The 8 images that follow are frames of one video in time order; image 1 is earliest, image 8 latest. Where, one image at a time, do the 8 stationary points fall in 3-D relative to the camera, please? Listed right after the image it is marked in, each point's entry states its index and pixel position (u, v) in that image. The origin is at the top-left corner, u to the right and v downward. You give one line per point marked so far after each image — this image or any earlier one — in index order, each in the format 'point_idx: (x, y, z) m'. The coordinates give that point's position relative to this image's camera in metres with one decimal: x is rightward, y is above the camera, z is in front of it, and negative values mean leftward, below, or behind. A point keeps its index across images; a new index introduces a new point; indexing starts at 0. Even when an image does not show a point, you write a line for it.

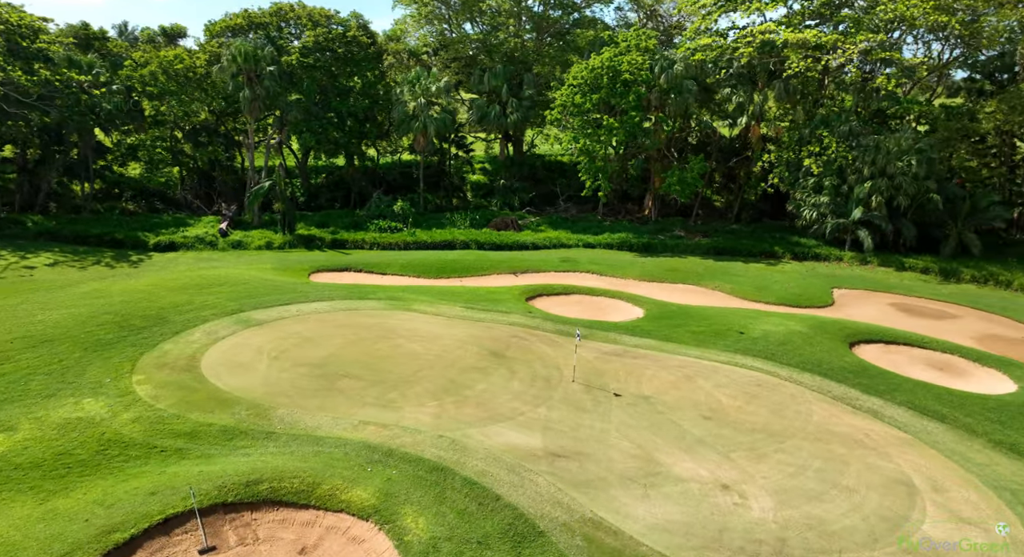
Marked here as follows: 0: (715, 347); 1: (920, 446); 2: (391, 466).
0: (+5.9, -2.0, +18.9) m
1: (+8.6, -3.5, +13.6) m
2: (-2.1, -3.4, +11.8) m
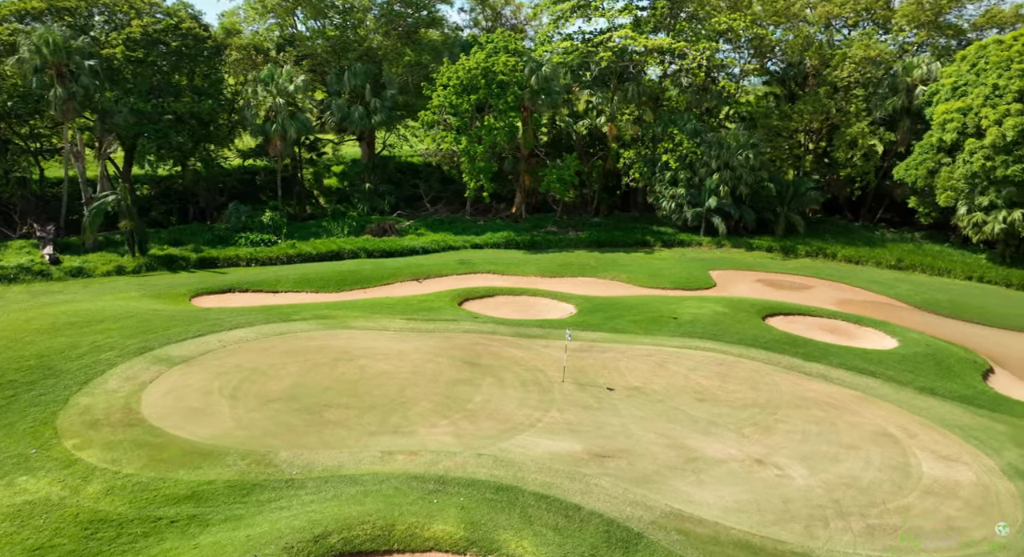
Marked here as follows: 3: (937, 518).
0: (+4.7, -1.7, +20.2) m
1: (+8.9, -2.9, +15.8) m
2: (-0.9, -3.6, +11.0) m
3: (+7.4, -4.1, +11.1) m
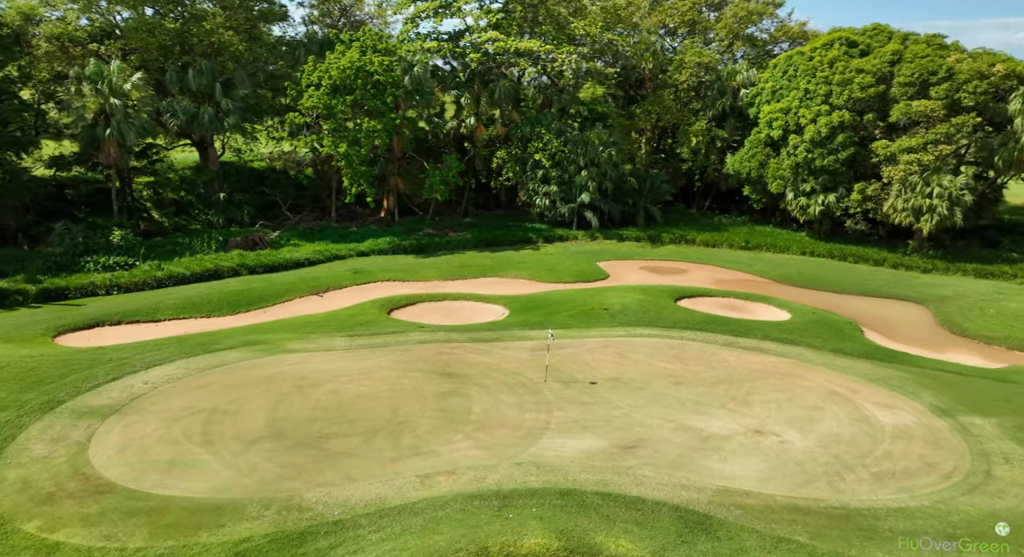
0: (+3.0, -1.5, +21.1) m
1: (+8.3, -2.4, +18.1) m
2: (+0.2, -3.8, +10.8) m
3: (+8.2, -3.7, +13.2) m
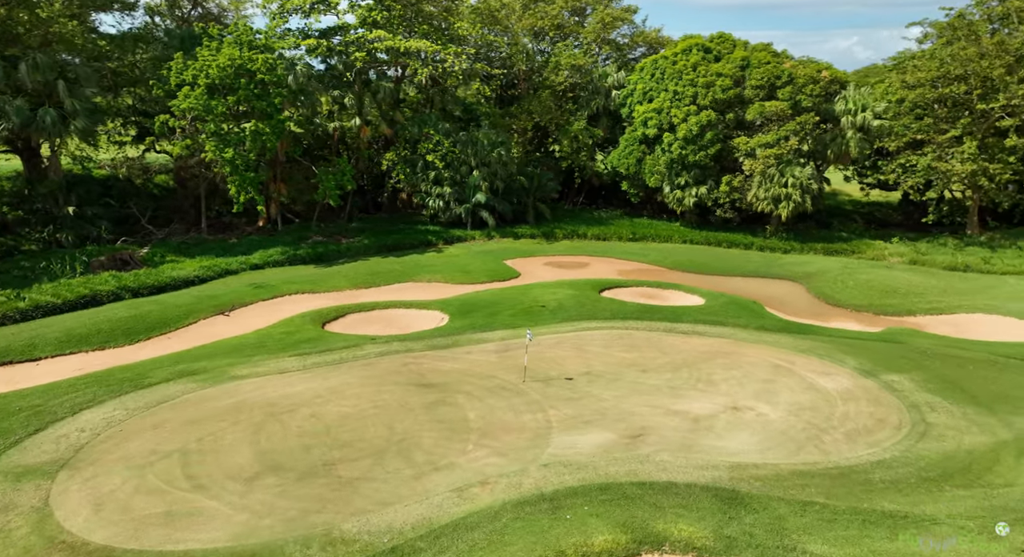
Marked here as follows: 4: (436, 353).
0: (+1.2, -1.4, +21.6) m
1: (+7.1, -2.0, +19.9) m
2: (+1.1, -3.8, +11.0) m
3: (+8.3, -3.2, +15.1) m
4: (-2.1, -2.1, +18.3) m
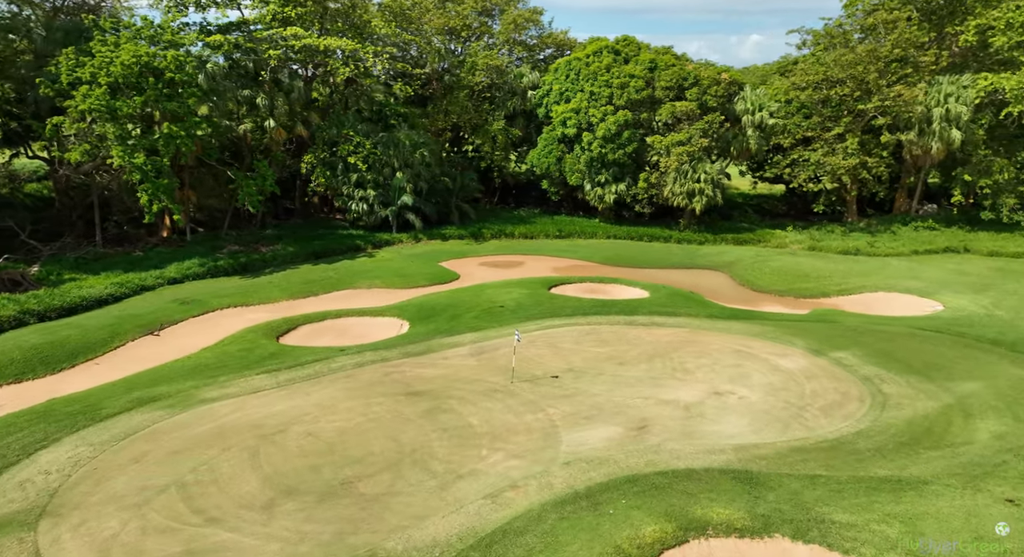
0: (0.0, -1.5, +21.7) m
1: (+6.1, -1.7, +21.0) m
2: (+1.7, -3.8, +11.2) m
3: (+8.1, -2.9, +16.5) m
4: (-2.7, -2.3, +17.9) m
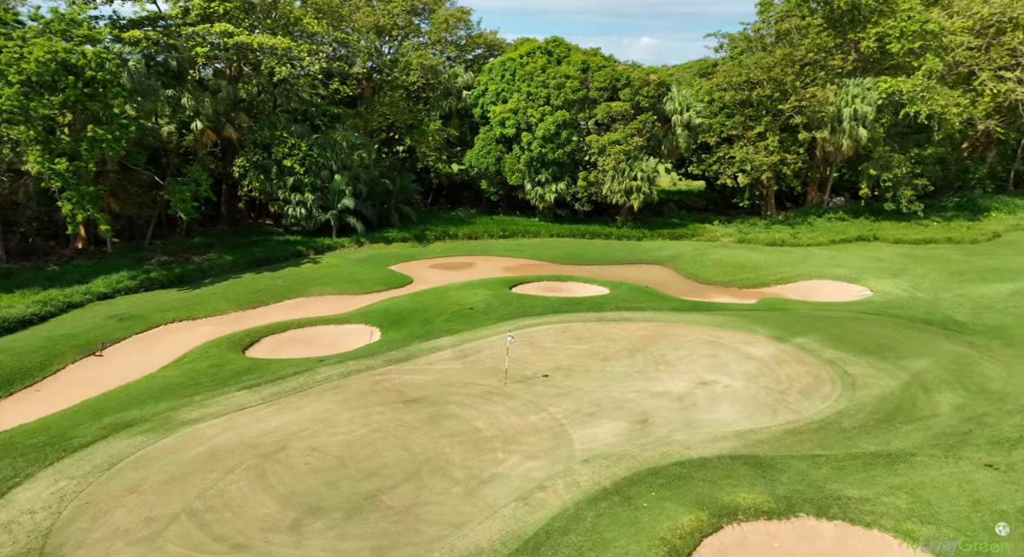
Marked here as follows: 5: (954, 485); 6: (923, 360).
0: (-0.9, -1.5, +21.6) m
1: (+5.3, -1.5, +21.7) m
2: (+2.3, -3.8, +11.5) m
3: (+7.9, -2.6, +17.5) m
4: (-3.1, -2.4, +17.5) m
5: (+8.1, -3.8, +11.8) m
6: (+11.9, -2.3, +18.9) m
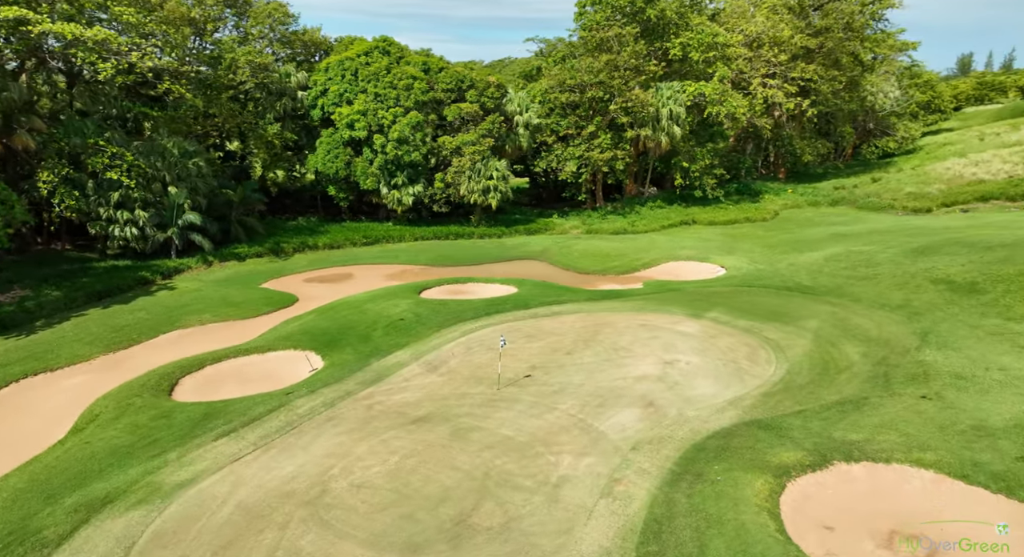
0: (-2.7, -1.8, +21.0) m
1: (+3.1, -1.3, +23.1) m
2: (+3.7, -3.6, +12.4) m
3: (+6.9, -2.1, +19.9) m
4: (-3.4, -2.8, +16.4) m
5: (+9.0, -3.1, +14.6) m
6: (+10.3, -1.4, +22.4) m
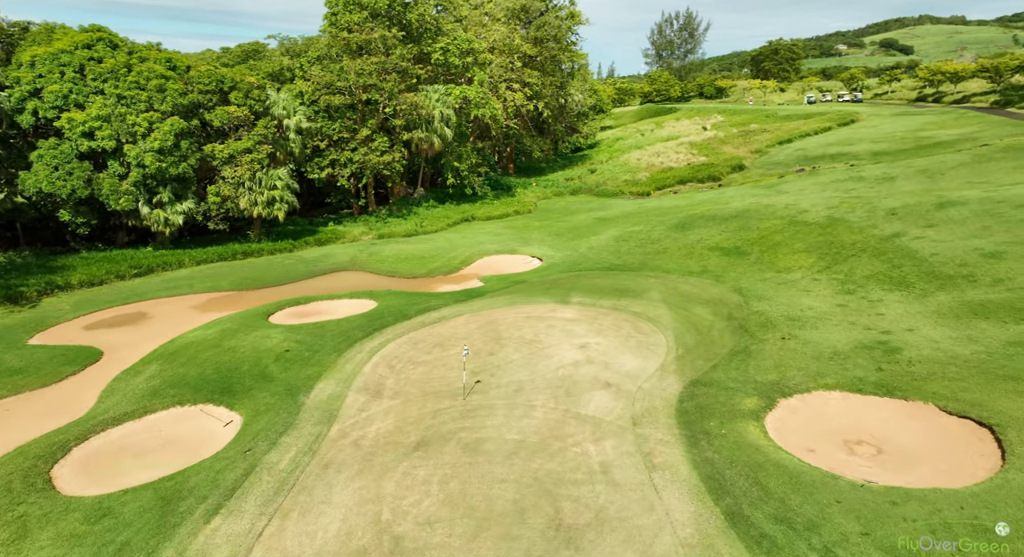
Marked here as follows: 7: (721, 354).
0: (-5.4, -2.4, +19.3) m
1: (-1.1, -1.3, +23.6) m
2: (+4.2, -3.2, +14.3) m
3: (+3.8, -1.5, +22.4) m
4: (-4.0, -3.3, +14.9) m
5: (+8.1, -2.2, +18.5) m
6: (+5.7, -0.6, +26.1) m
7: (+6.2, -2.2, +19.3) m
